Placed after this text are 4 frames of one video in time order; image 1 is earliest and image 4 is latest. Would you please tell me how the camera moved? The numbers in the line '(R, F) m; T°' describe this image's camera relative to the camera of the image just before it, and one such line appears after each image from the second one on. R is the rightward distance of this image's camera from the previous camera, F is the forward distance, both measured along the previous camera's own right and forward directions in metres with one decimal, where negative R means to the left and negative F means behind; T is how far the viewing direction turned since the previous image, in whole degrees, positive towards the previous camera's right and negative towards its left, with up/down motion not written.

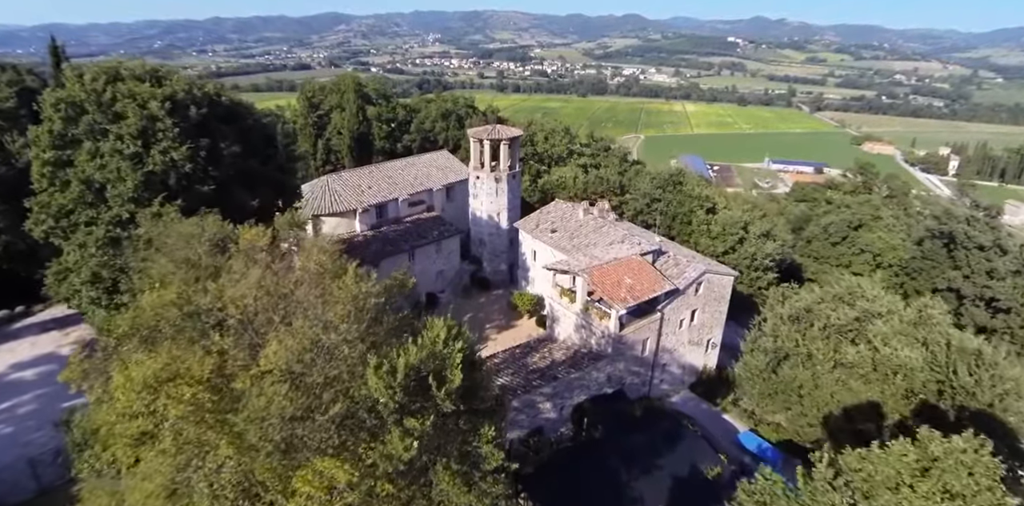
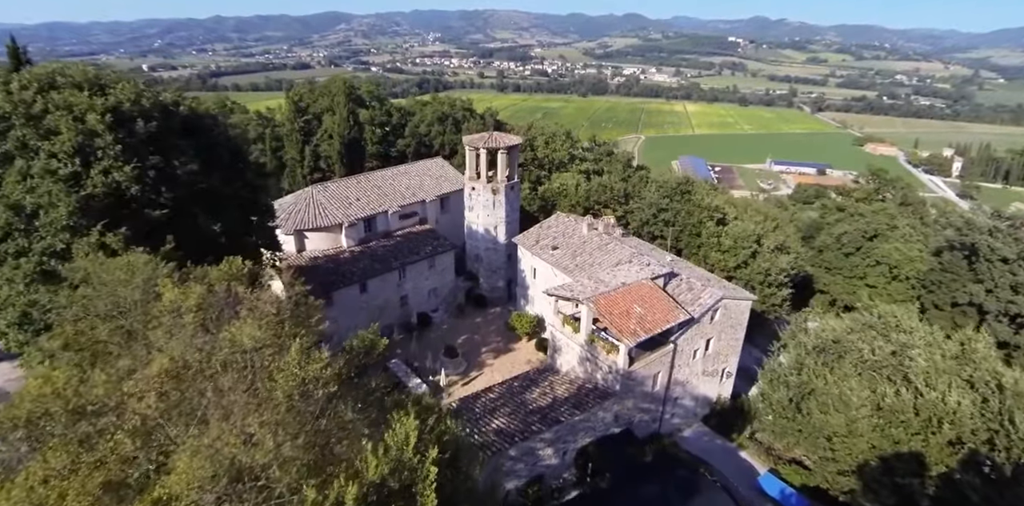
(+0.1, +2.4) m; 0°
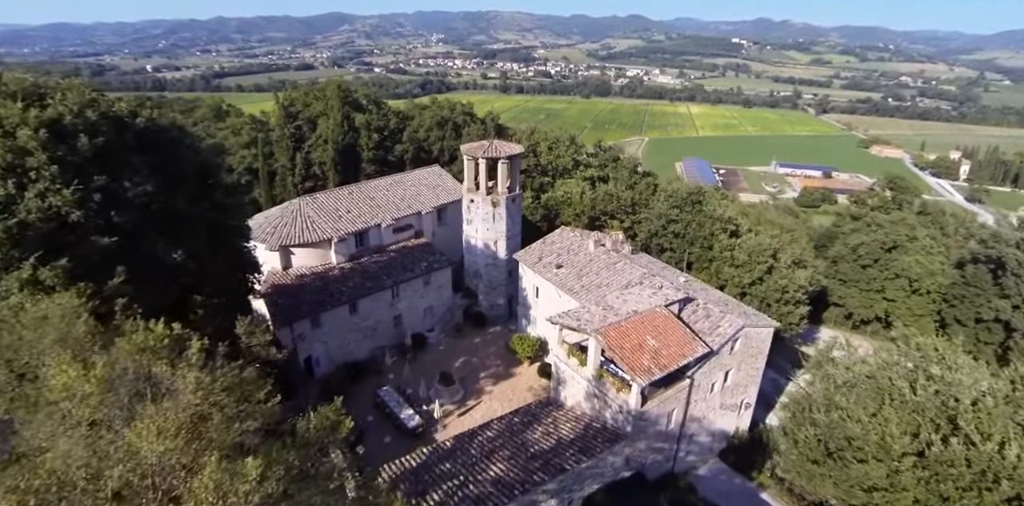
(+0.1, +2.1) m; 0°
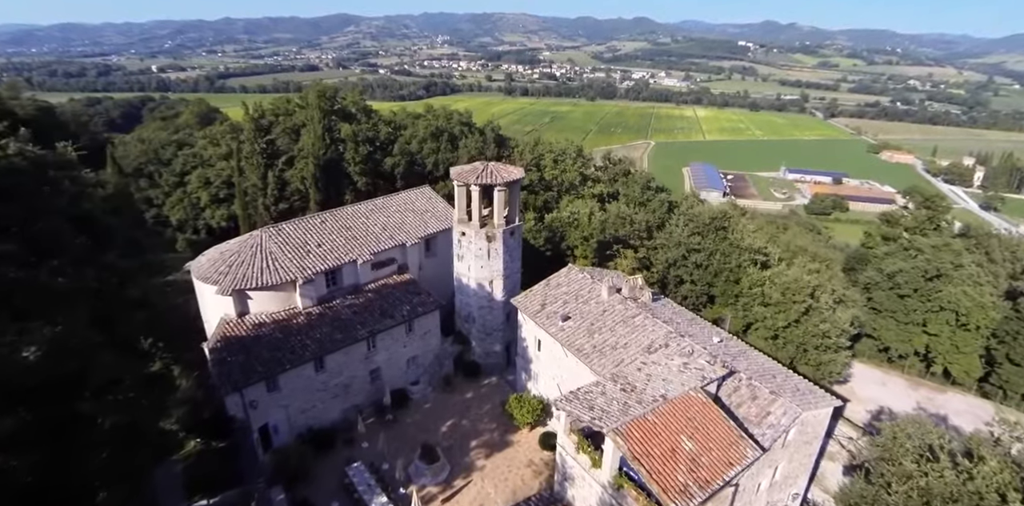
(+0.3, +4.5) m; 0°
